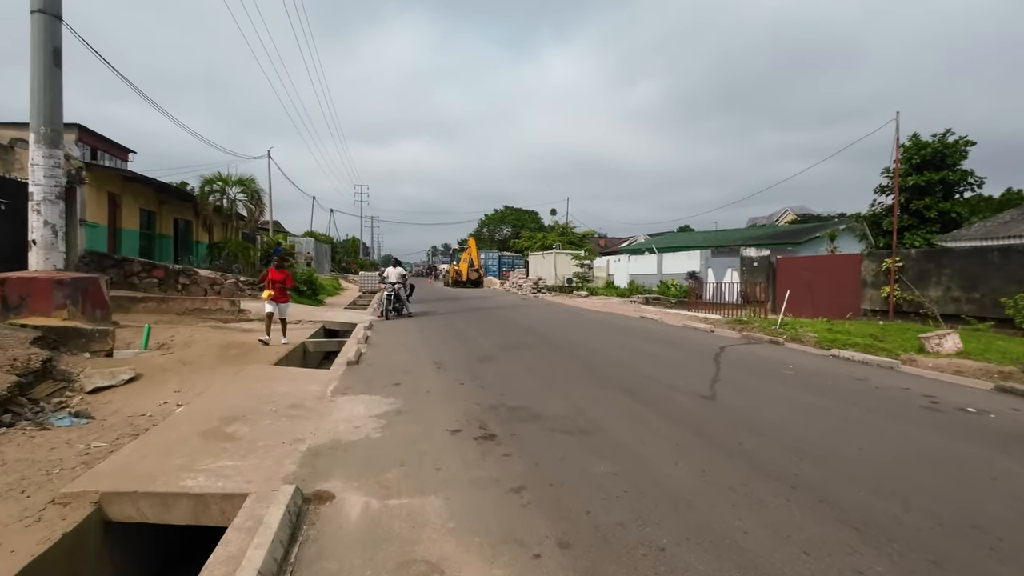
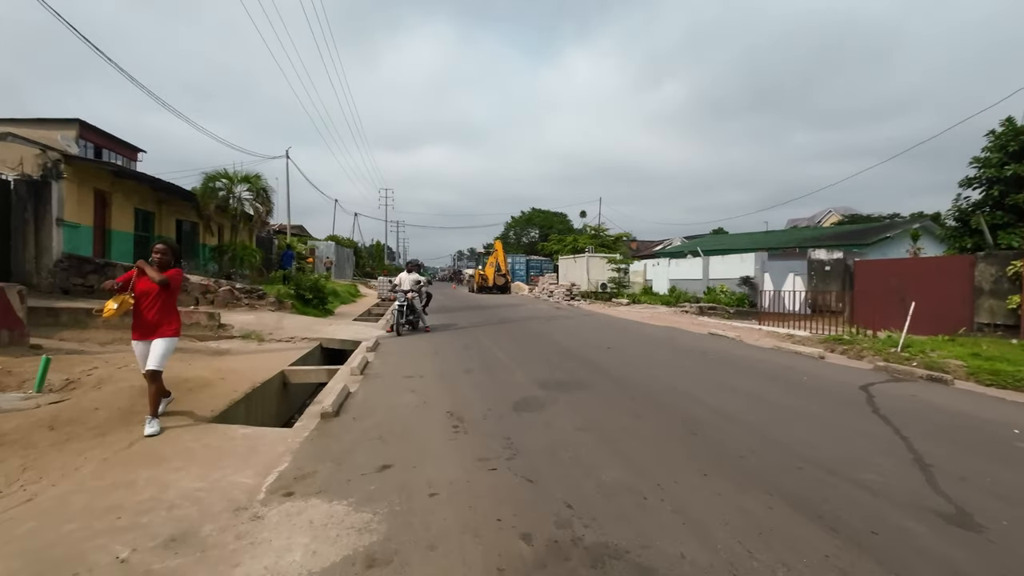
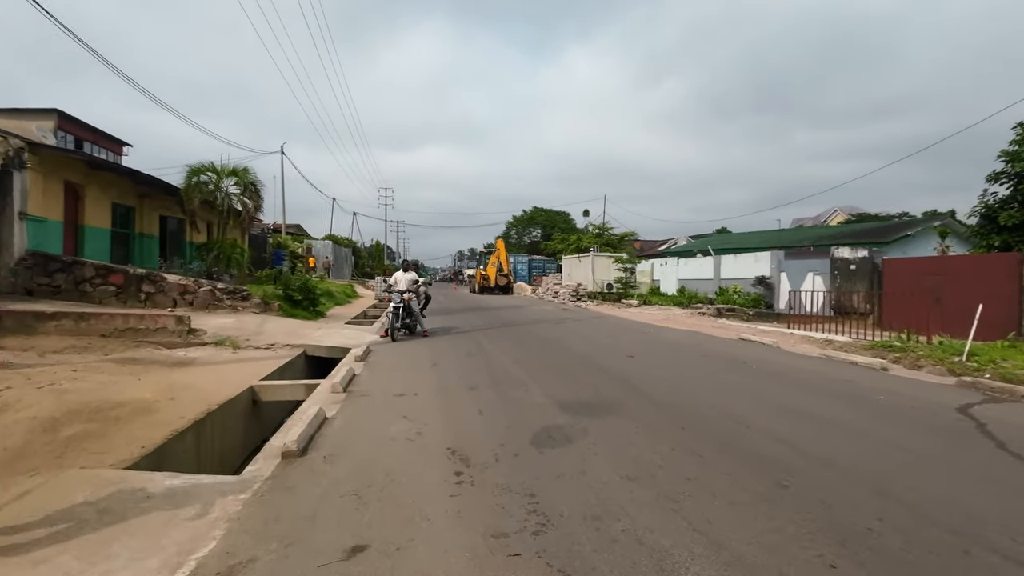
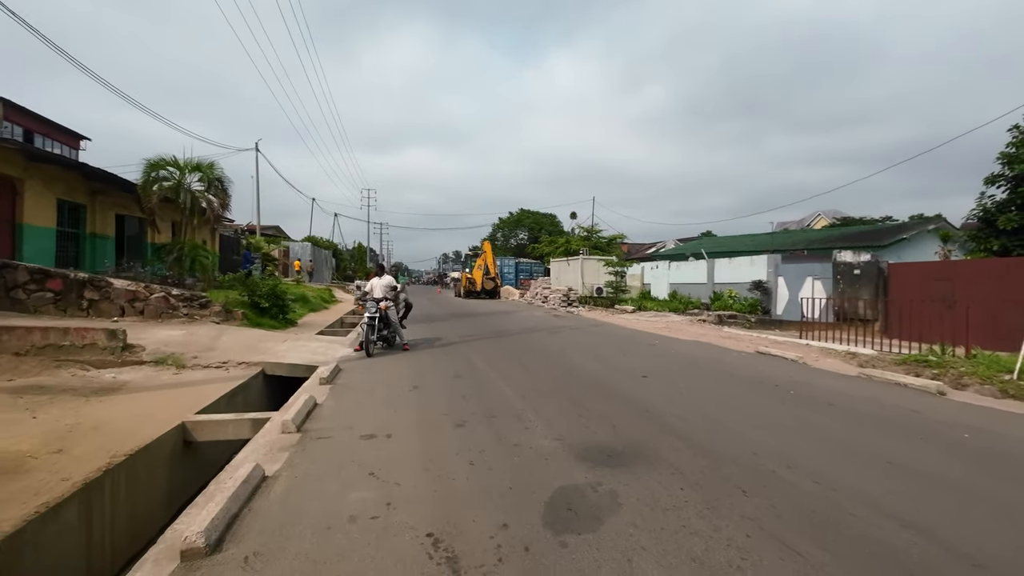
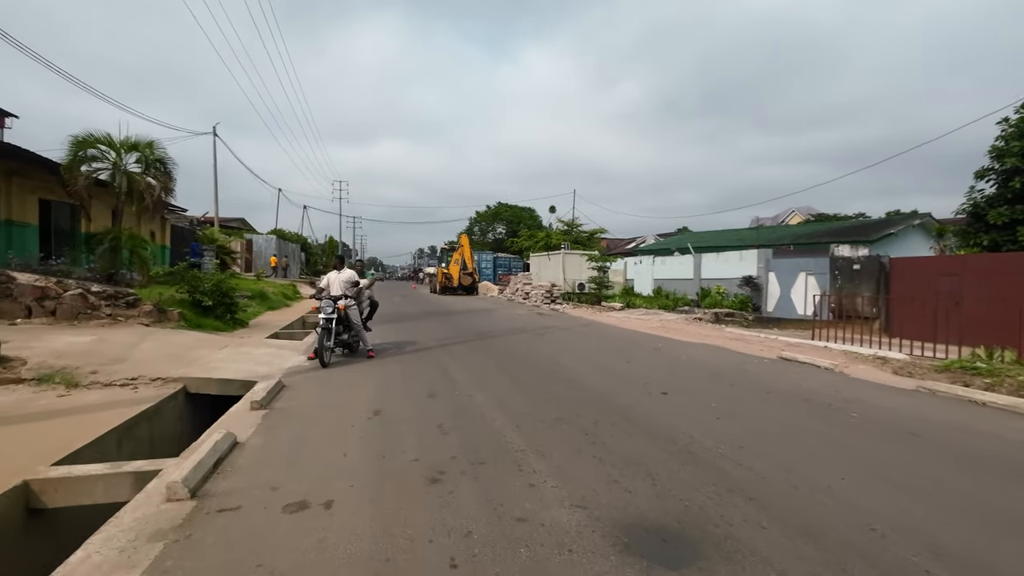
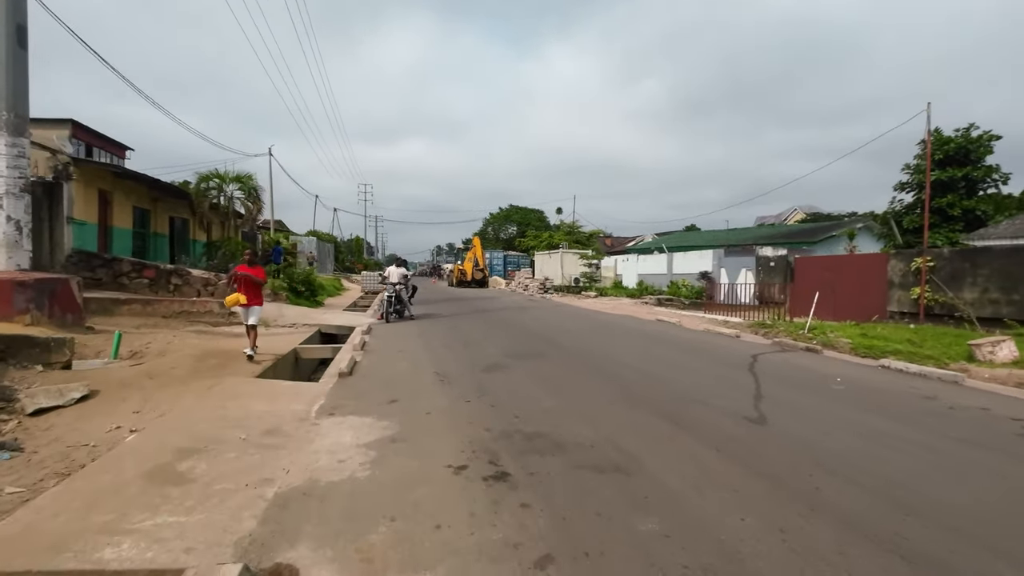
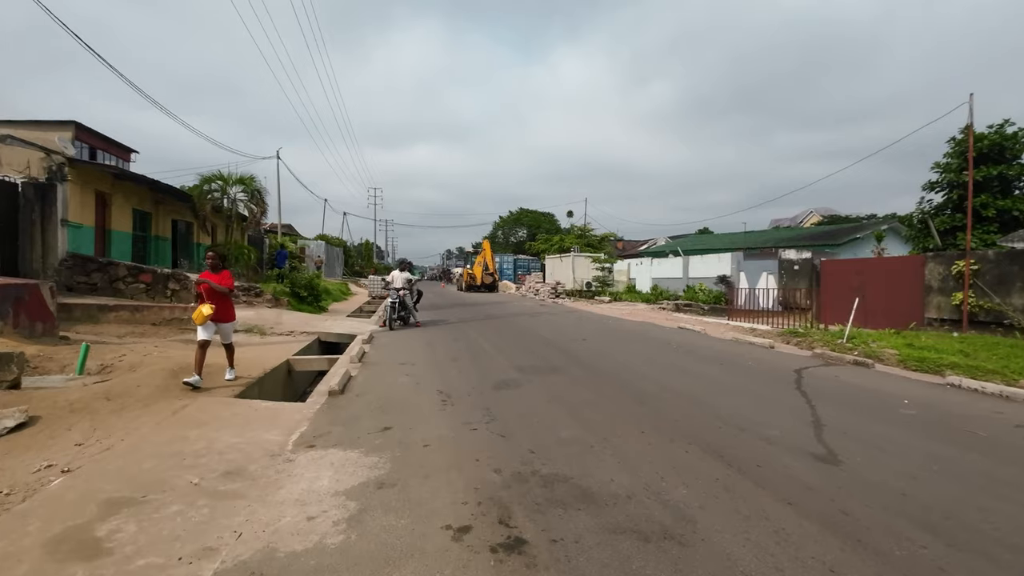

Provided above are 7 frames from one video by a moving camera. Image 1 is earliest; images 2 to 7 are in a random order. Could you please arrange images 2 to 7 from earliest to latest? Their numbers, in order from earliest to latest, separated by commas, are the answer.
6, 7, 2, 3, 4, 5
